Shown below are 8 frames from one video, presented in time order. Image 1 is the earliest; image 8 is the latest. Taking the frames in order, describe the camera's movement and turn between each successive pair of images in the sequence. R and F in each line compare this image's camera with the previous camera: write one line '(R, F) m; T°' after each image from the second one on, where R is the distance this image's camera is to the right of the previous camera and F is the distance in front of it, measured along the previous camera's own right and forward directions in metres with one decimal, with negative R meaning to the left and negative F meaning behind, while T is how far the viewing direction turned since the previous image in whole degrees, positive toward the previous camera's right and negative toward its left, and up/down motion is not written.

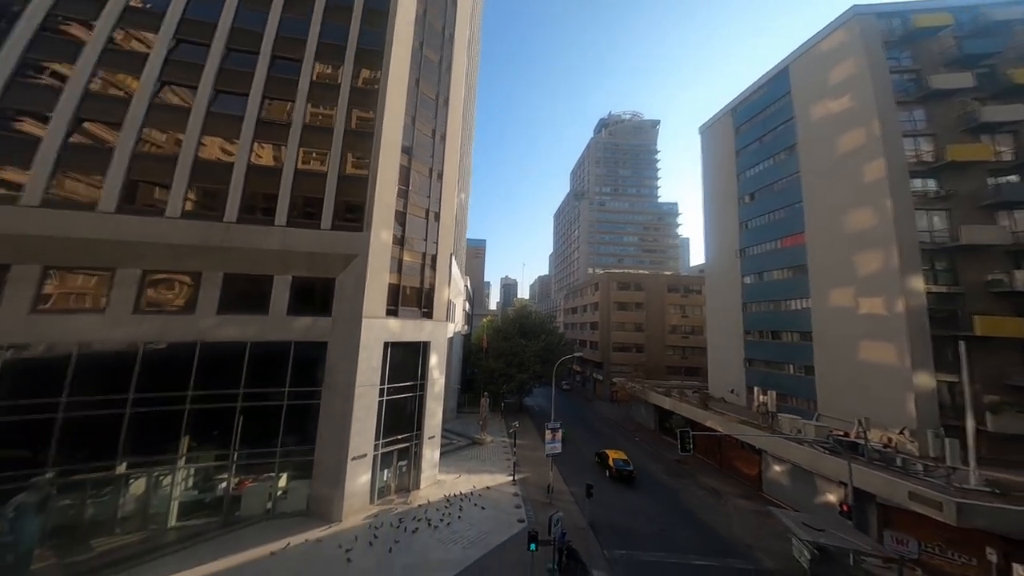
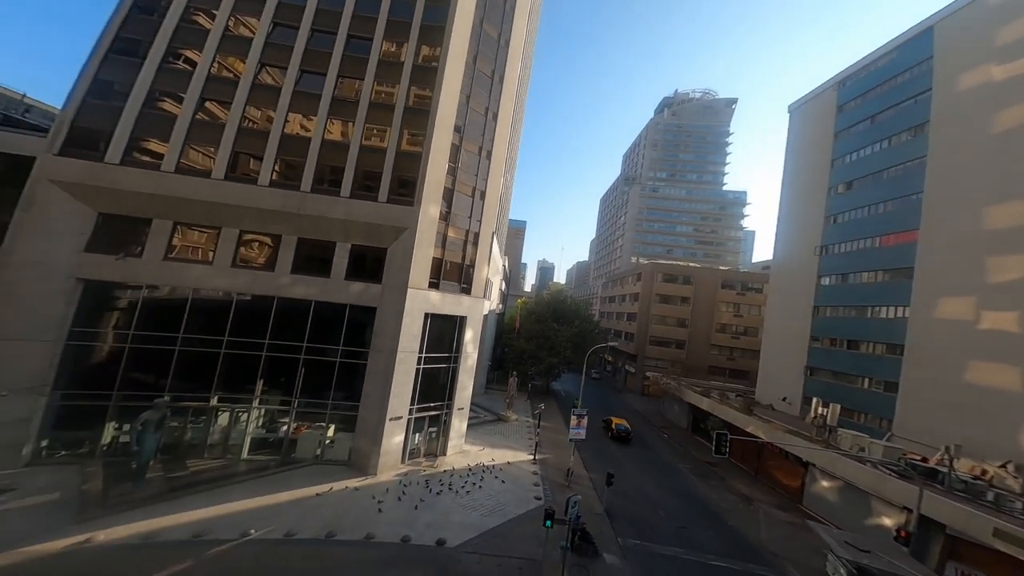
(-0.1, 0.0) m; -6°
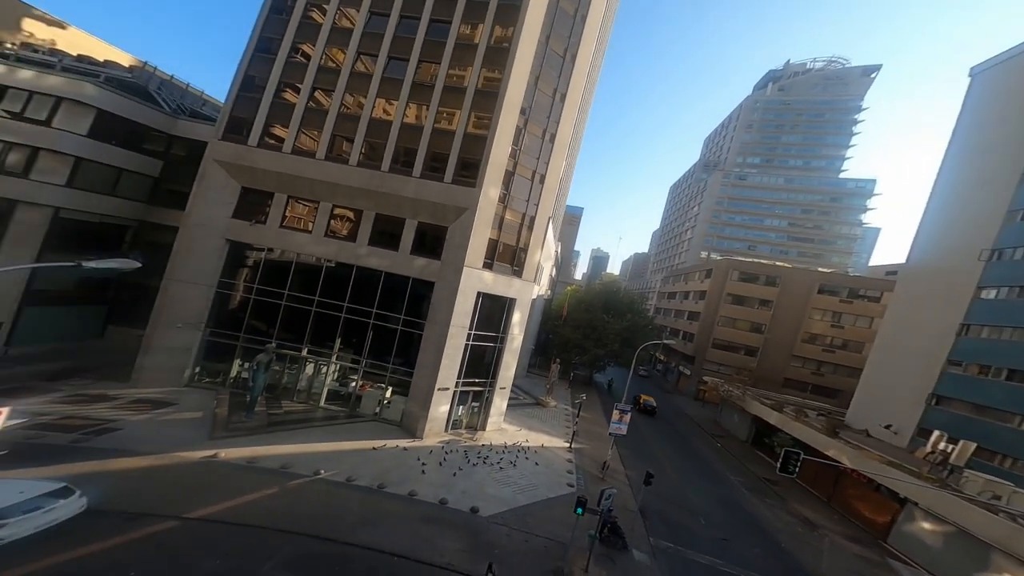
(-0.2, 0.0) m; -9°
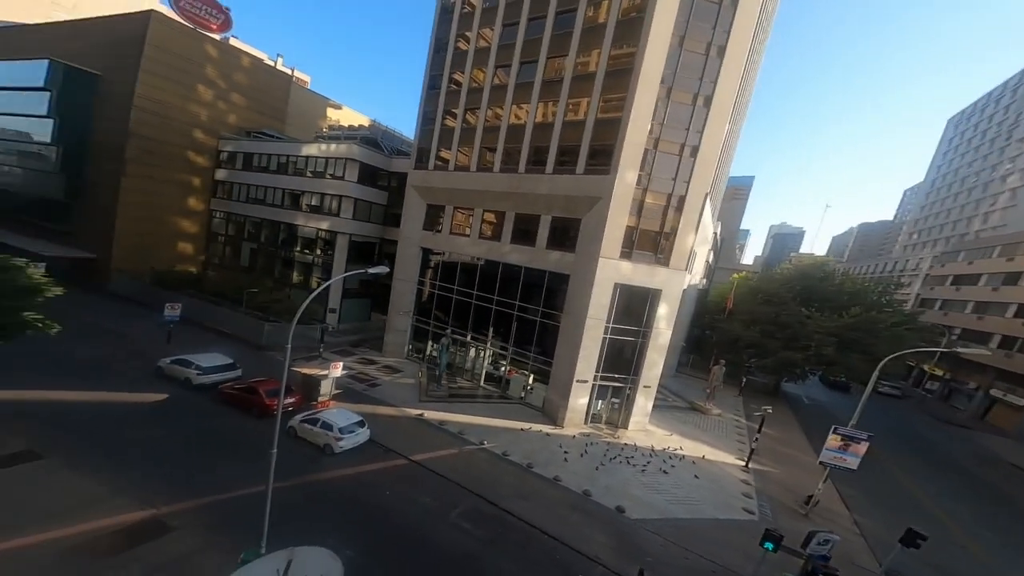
(-0.3, 0.0) m; -24°
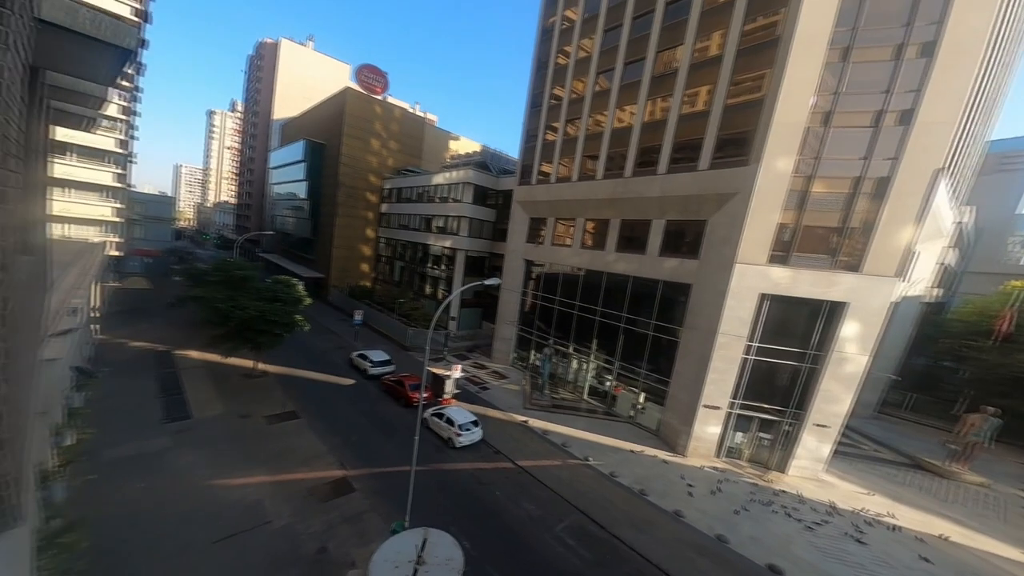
(+0.5, -0.3) m; -18°
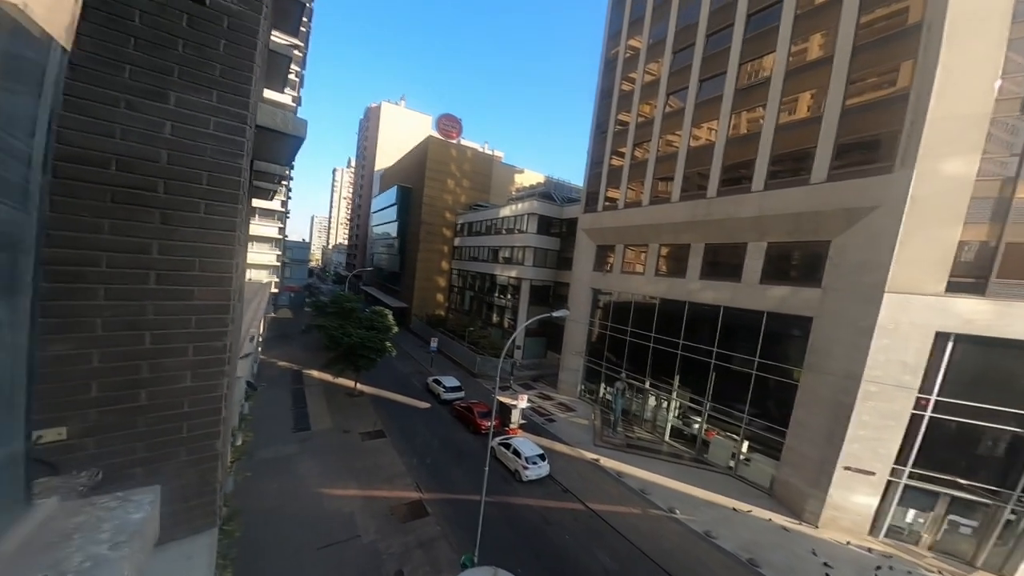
(+1.3, +0.6) m; -12°
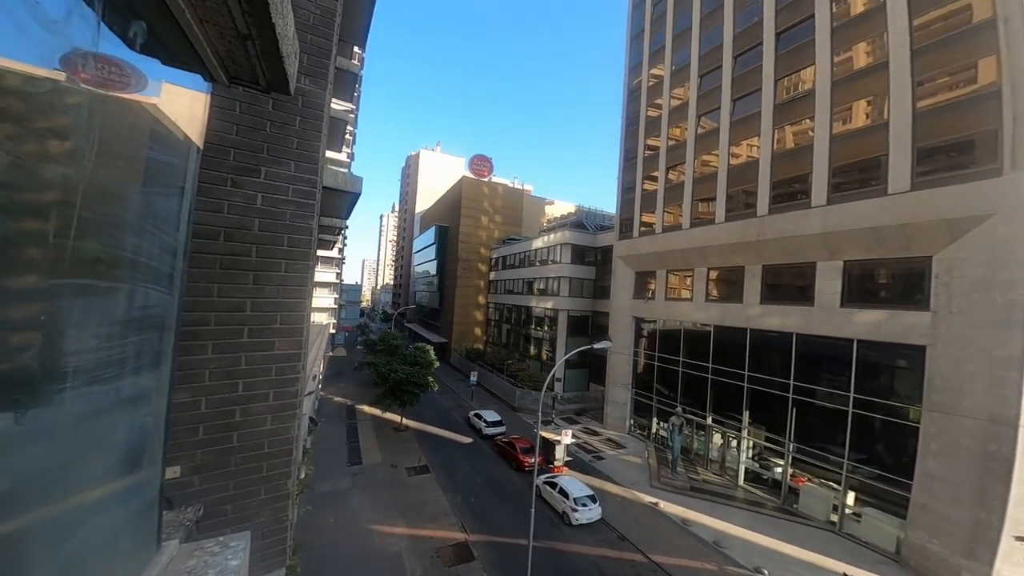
(+0.9, -0.3) m; -7°
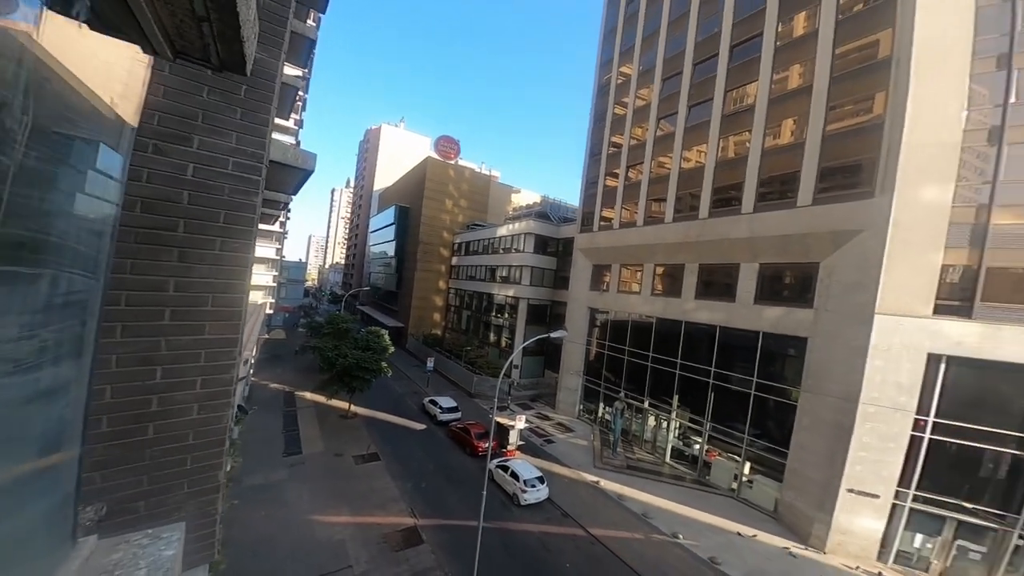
(-1.1, +0.3) m; +8°
